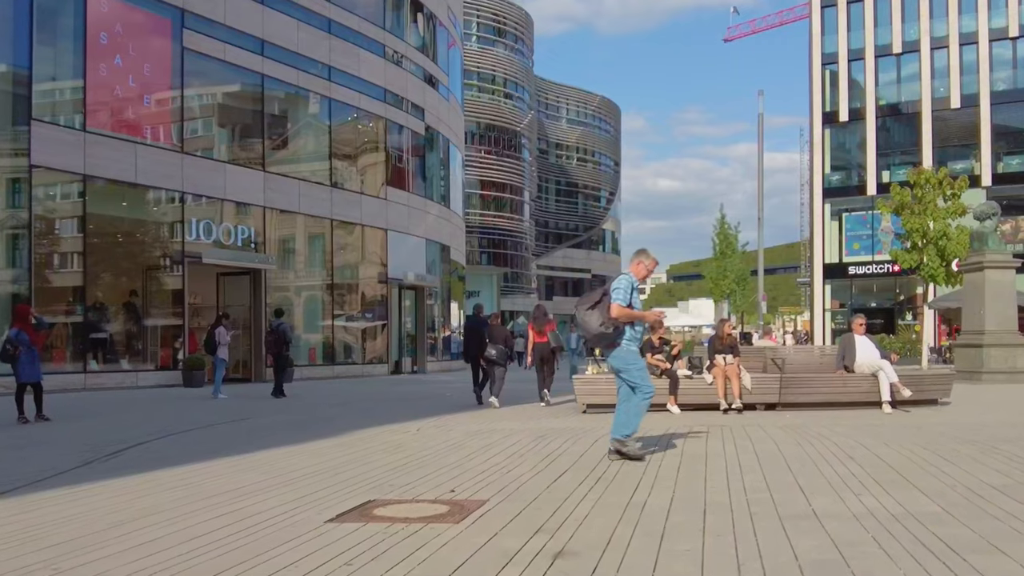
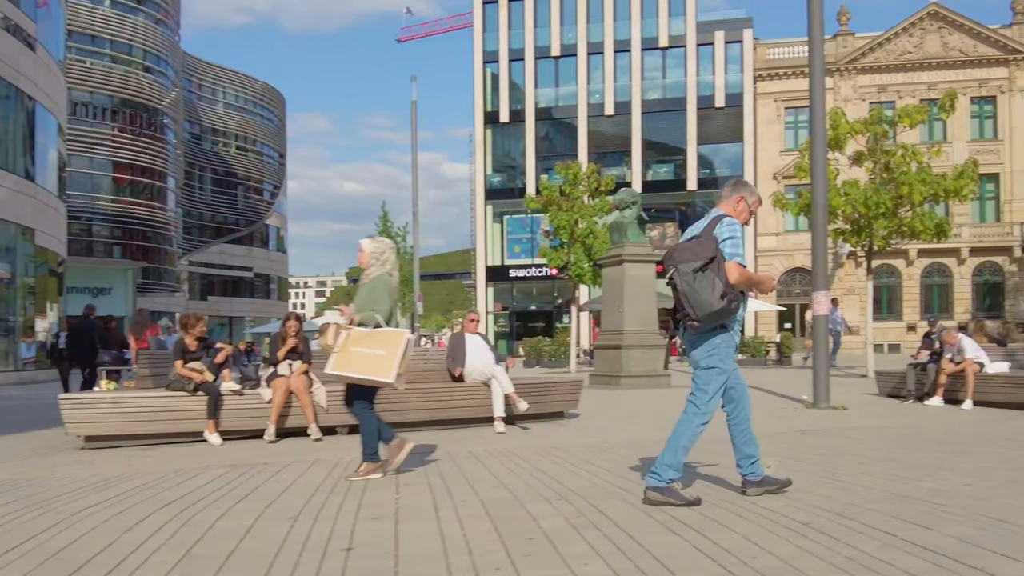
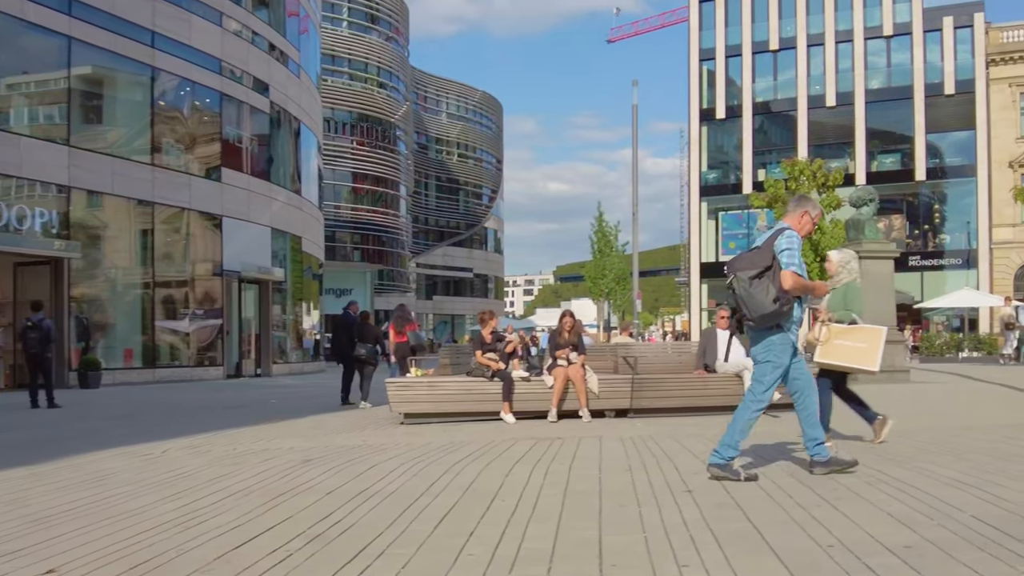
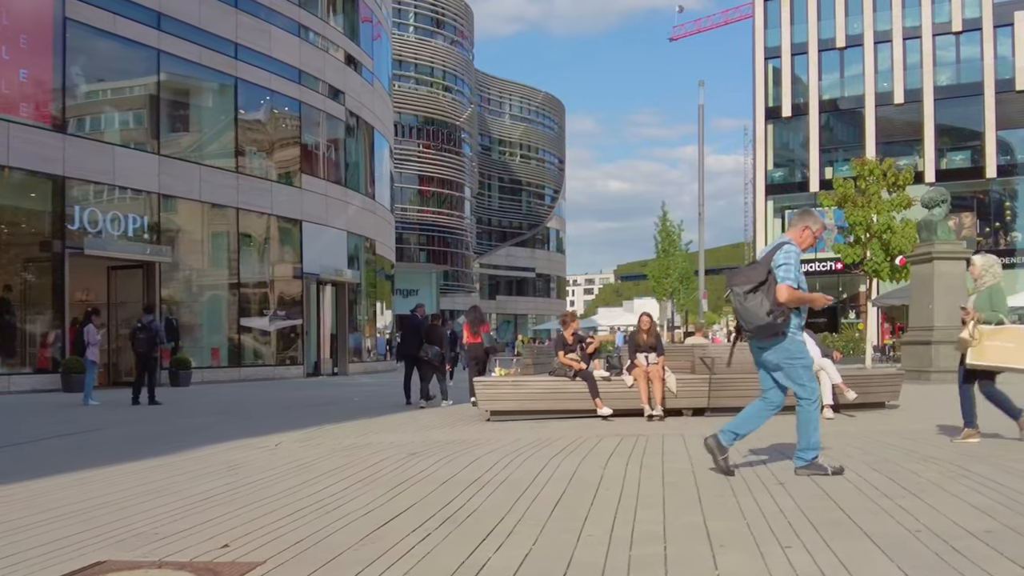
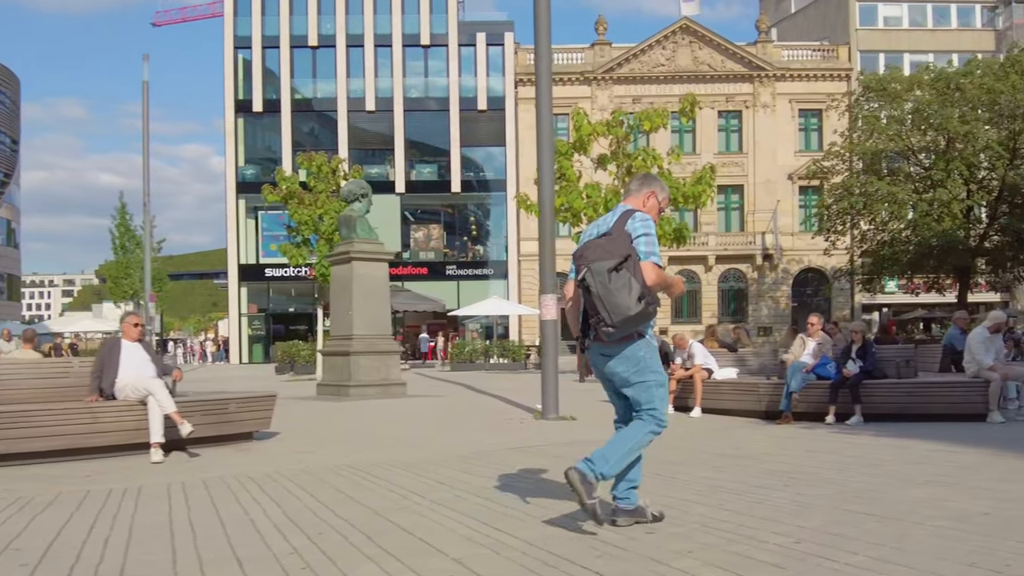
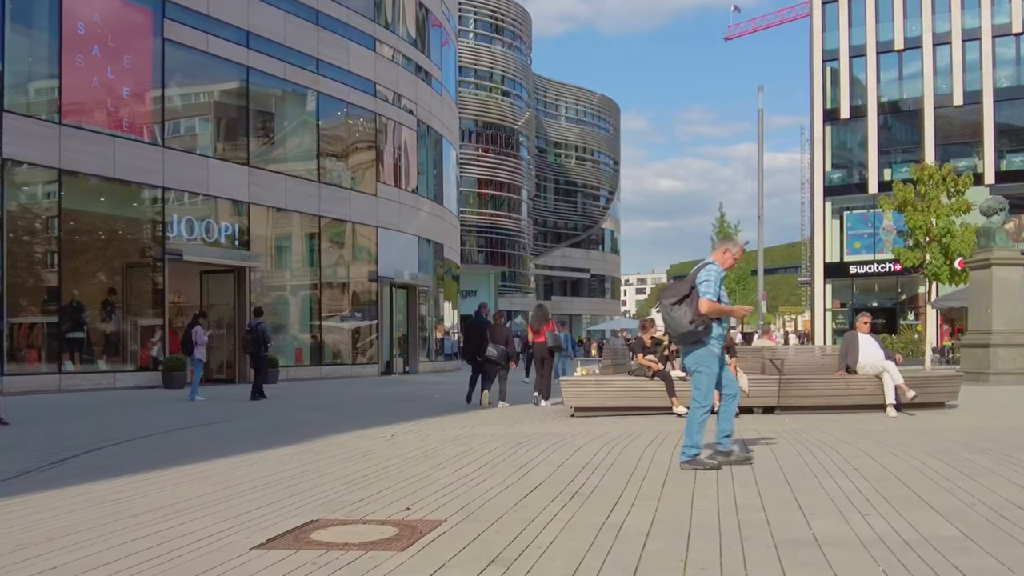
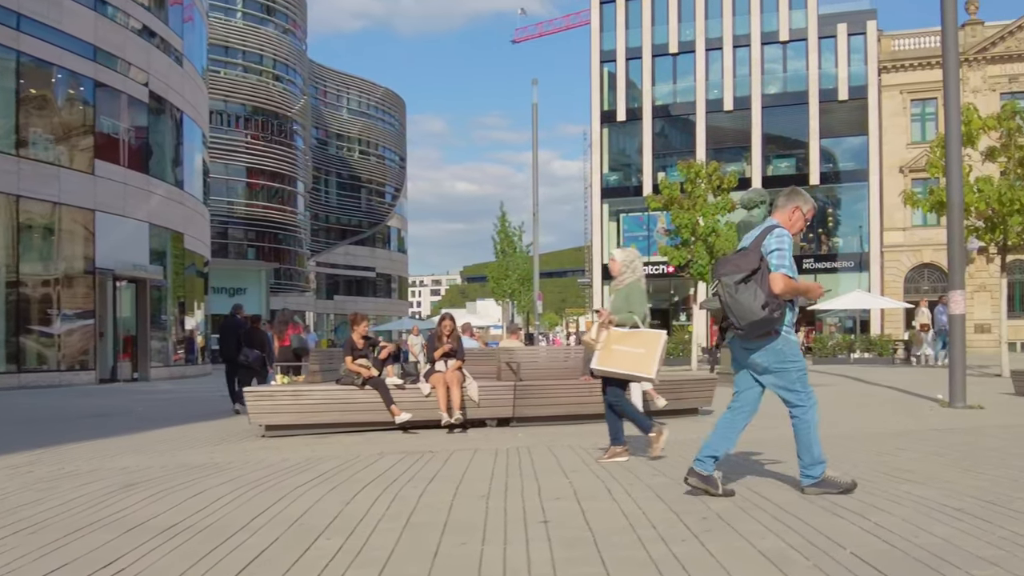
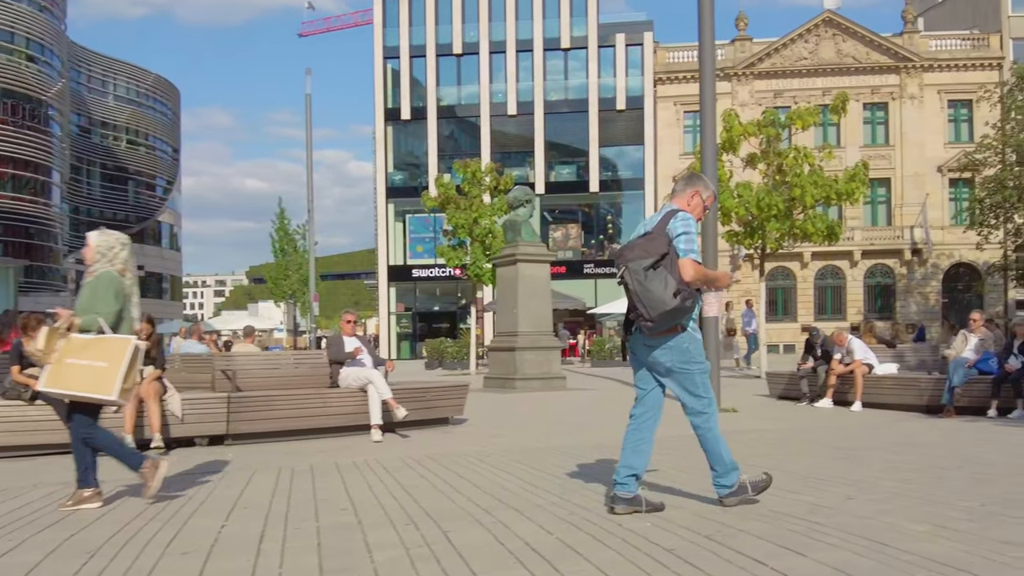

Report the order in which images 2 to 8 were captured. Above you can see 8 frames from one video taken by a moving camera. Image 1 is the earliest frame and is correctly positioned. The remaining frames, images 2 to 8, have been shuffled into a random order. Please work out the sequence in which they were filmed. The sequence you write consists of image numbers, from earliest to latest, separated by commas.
6, 4, 3, 7, 2, 8, 5
